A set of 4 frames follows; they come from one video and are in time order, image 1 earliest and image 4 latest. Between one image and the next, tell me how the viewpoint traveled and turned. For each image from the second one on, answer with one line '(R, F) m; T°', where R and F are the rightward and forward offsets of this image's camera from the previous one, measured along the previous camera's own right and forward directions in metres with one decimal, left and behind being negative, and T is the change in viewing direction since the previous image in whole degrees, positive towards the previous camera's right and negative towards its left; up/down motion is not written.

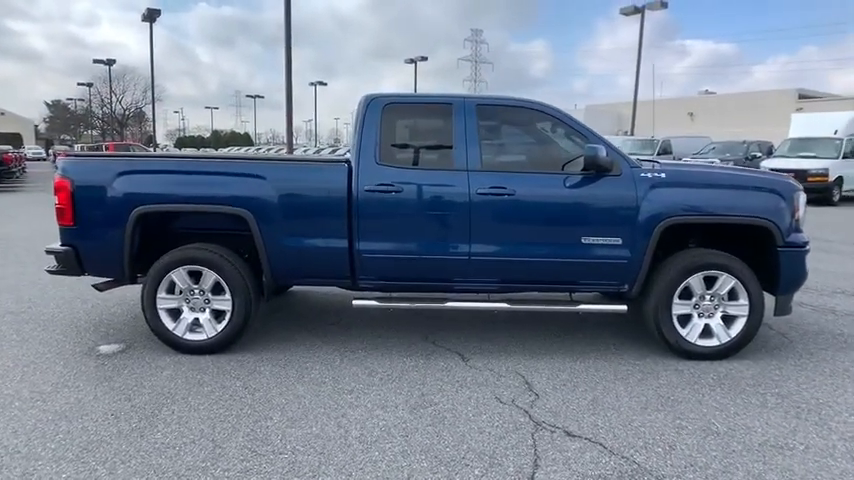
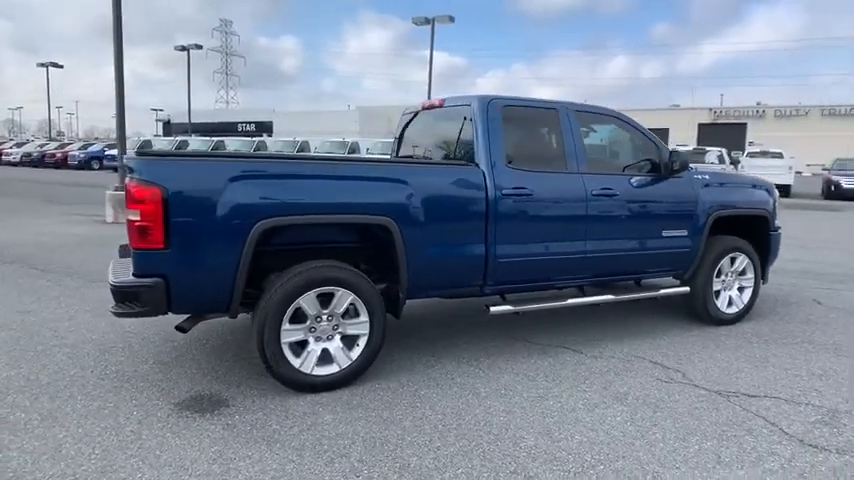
(-3.2, +0.8) m; +25°
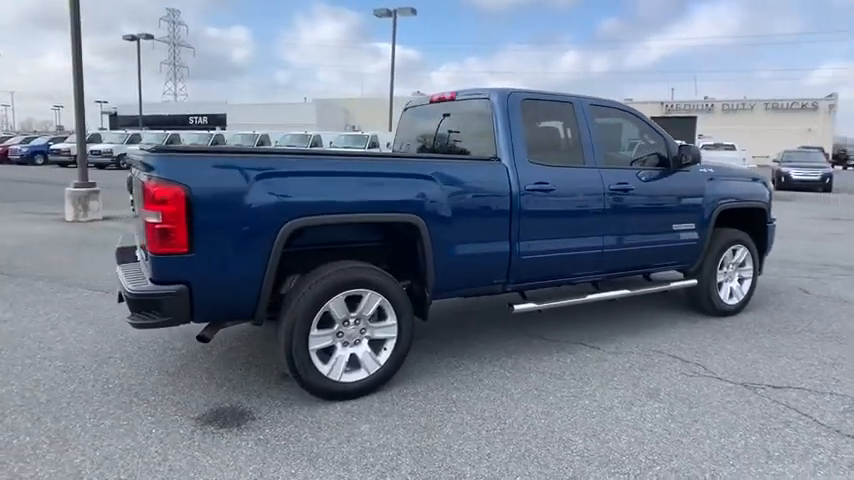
(-0.6, +0.2) m; +4°
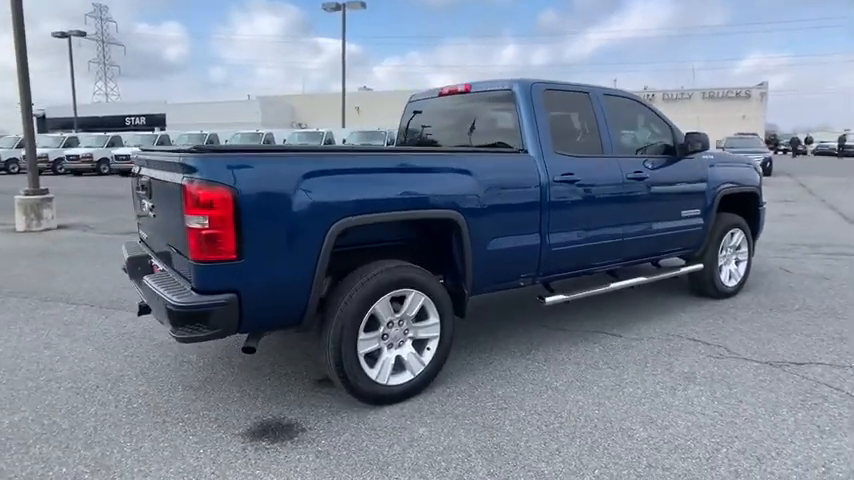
(-0.7, +0.1) m; +5°
